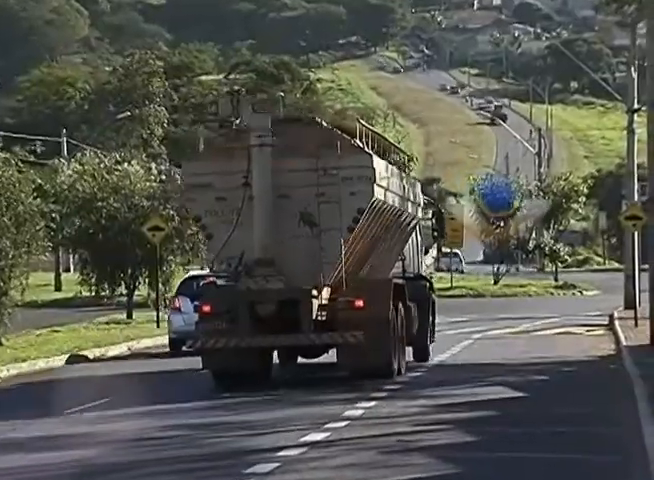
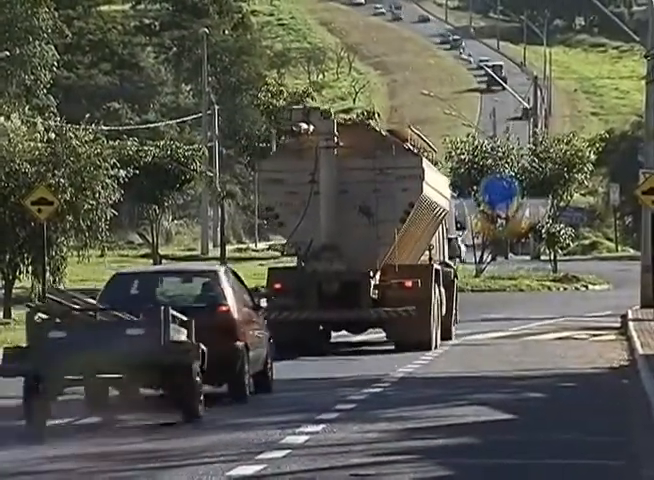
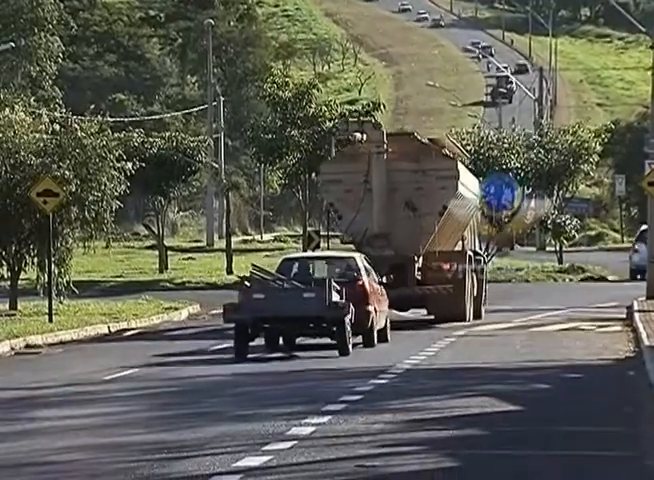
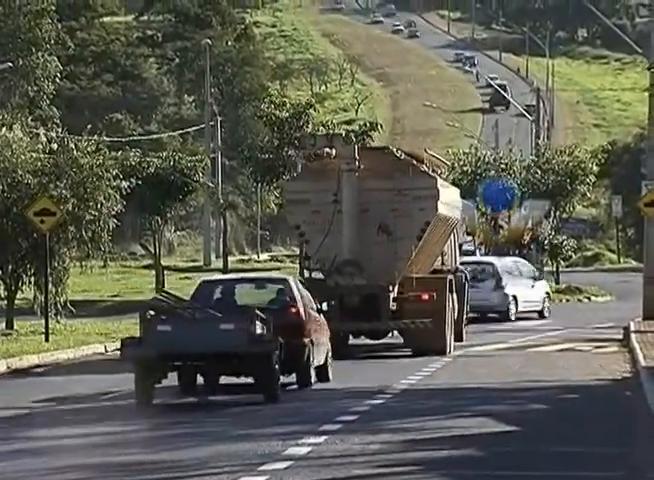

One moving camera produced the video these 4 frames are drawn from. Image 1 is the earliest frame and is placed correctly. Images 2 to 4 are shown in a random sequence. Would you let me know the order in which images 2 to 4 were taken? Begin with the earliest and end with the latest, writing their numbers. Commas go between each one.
2, 4, 3
